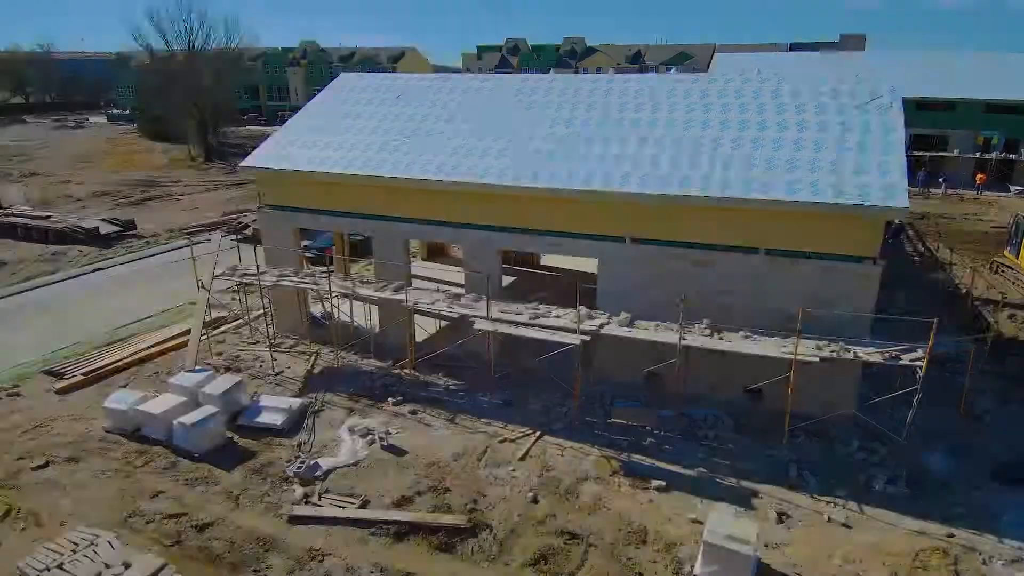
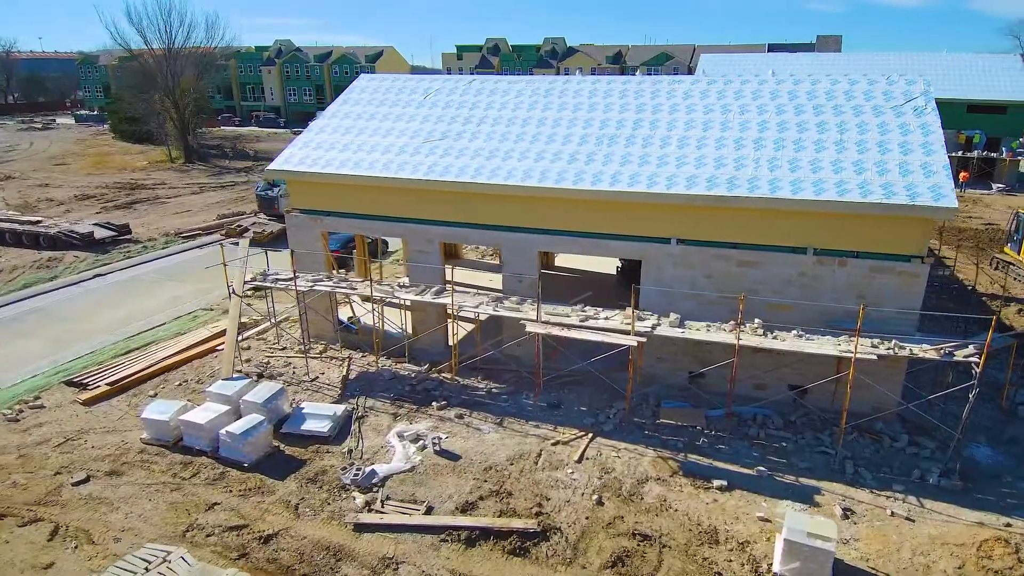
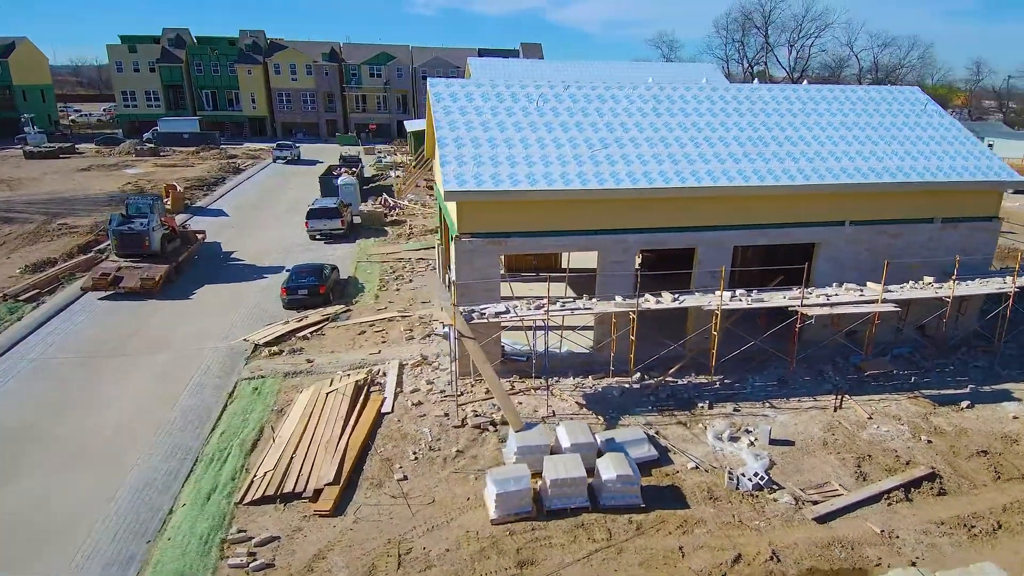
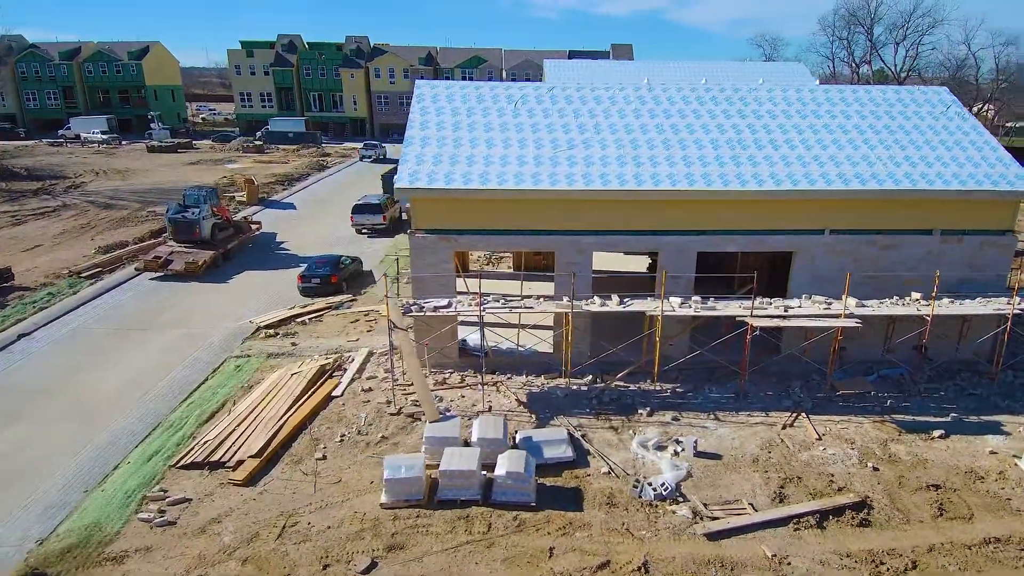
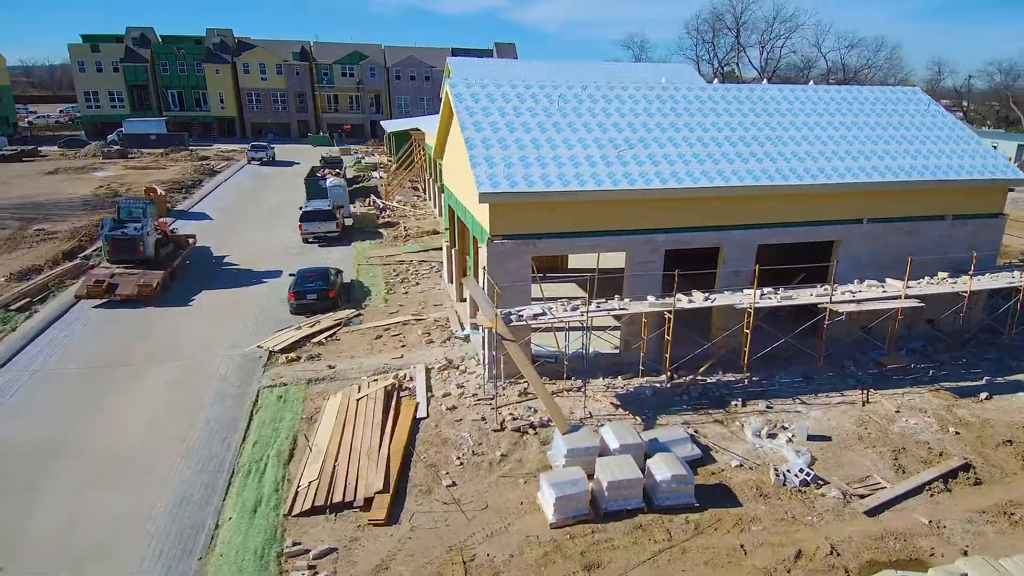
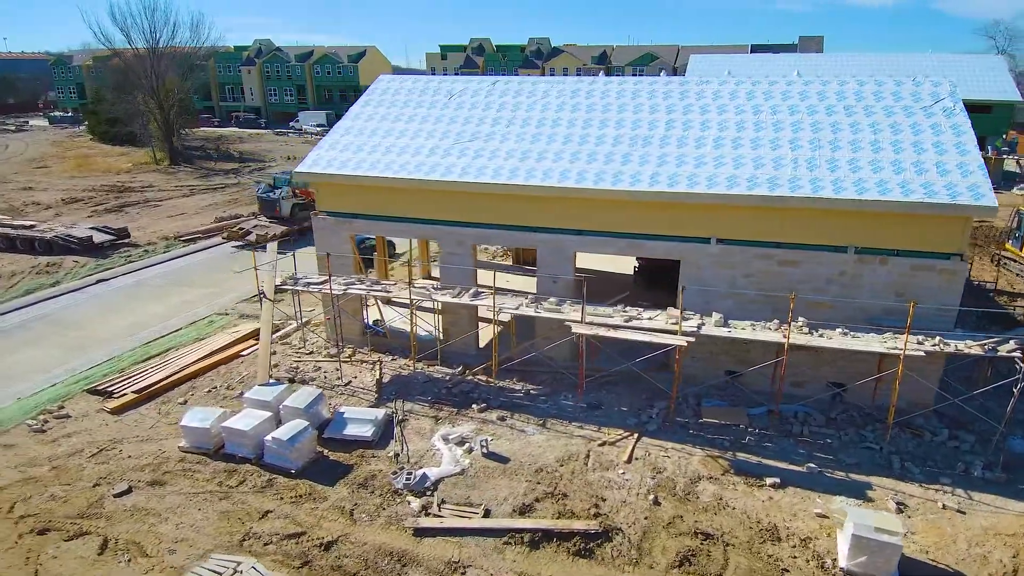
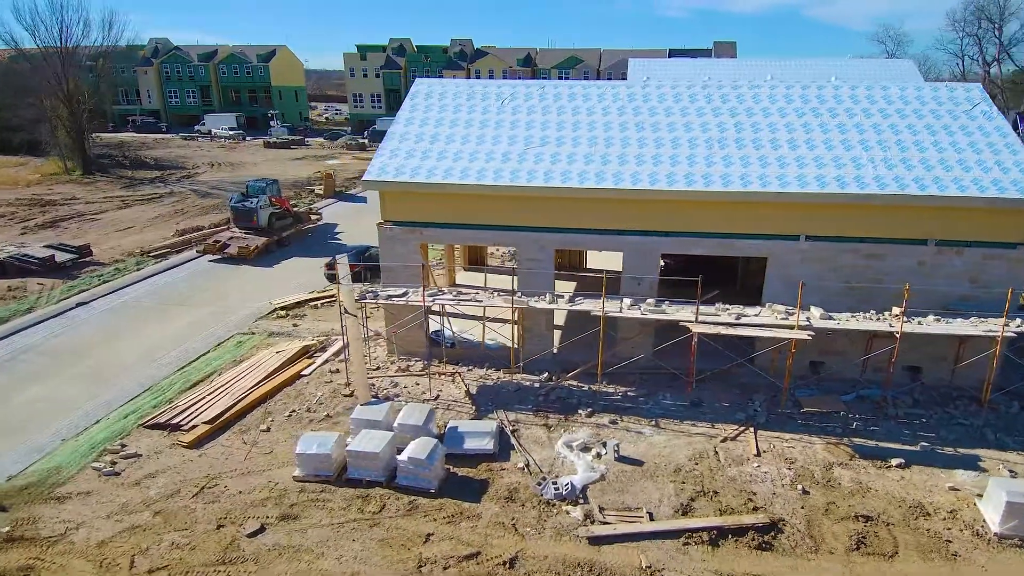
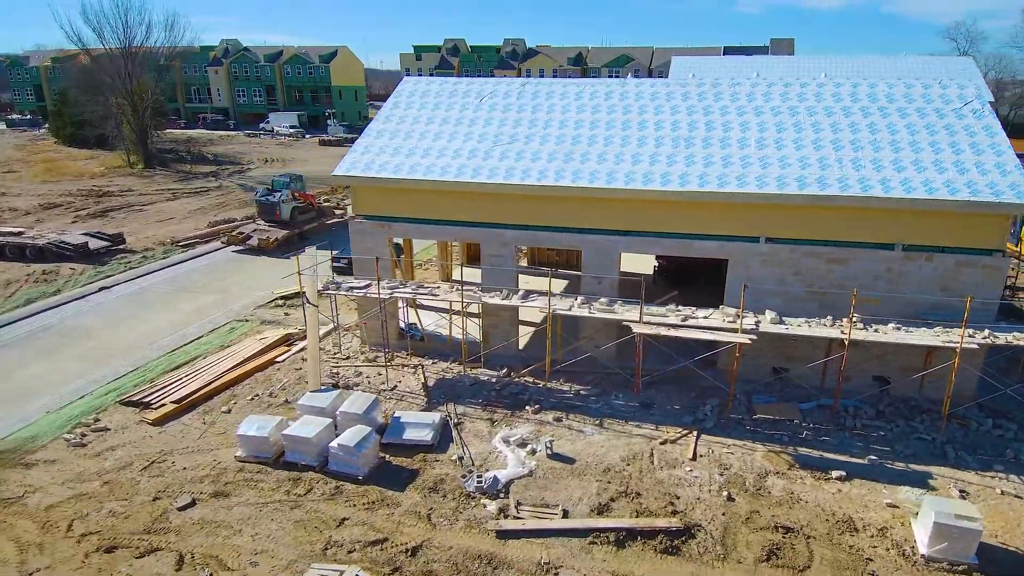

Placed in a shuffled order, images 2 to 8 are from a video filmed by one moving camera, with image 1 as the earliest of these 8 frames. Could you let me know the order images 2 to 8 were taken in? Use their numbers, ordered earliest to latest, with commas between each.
2, 6, 8, 7, 4, 3, 5
